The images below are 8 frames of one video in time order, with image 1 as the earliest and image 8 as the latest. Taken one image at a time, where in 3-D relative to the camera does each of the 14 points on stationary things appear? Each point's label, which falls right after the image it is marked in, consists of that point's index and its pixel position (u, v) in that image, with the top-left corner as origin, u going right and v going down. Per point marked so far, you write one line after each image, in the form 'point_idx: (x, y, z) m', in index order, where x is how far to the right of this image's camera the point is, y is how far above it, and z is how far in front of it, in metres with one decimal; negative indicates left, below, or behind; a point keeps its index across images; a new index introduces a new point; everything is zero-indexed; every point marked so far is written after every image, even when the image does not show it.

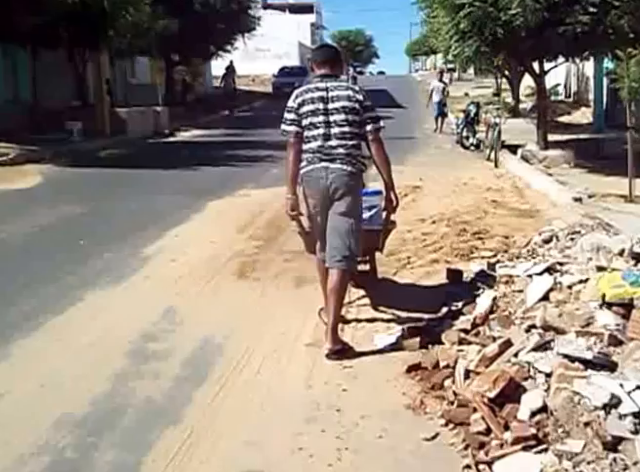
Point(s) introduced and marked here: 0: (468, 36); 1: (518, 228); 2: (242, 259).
0: (+3.4, +4.1, +17.8) m
1: (+2.2, +0.1, +9.6) m
2: (-0.7, -0.2, +7.5) m
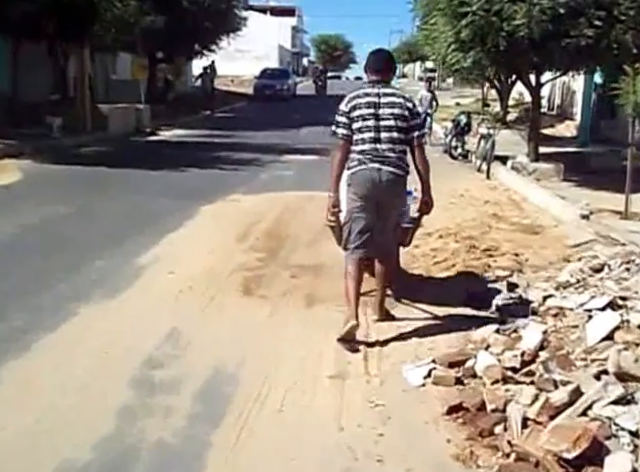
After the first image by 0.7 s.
0: (+3.2, +3.8, +17.4) m
1: (+2.2, -0.1, +9.1) m
2: (-0.6, -0.3, +6.9) m
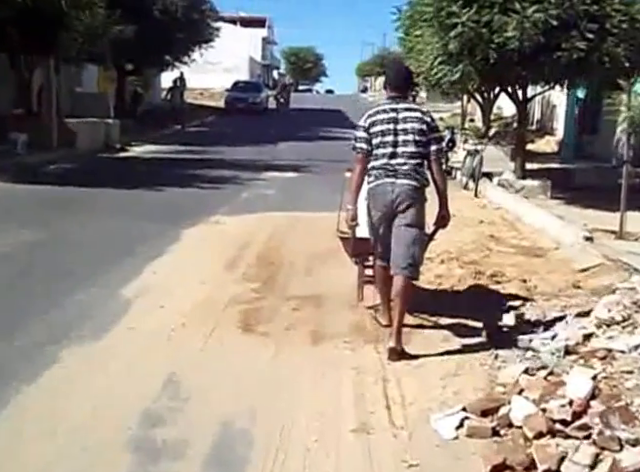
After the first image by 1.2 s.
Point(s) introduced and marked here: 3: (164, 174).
0: (+2.8, +3.5, +17.0) m
1: (+2.1, -0.3, +8.7) m
2: (-0.6, -0.5, +6.3) m
3: (-3.5, +1.4, +19.4) m
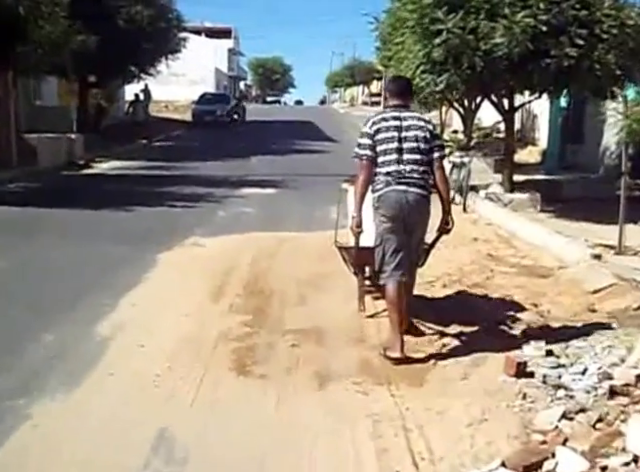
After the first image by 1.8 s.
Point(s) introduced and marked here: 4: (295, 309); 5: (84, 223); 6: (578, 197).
0: (+2.3, +3.2, +16.5) m
1: (+2.0, -0.5, +8.1) m
2: (-0.6, -0.7, +5.7) m
3: (-4.0, +1.0, +18.7) m
4: (-0.2, -0.6, +6.8) m
5: (-3.5, +0.2, +12.9) m
6: (+5.8, +0.9, +19.5) m
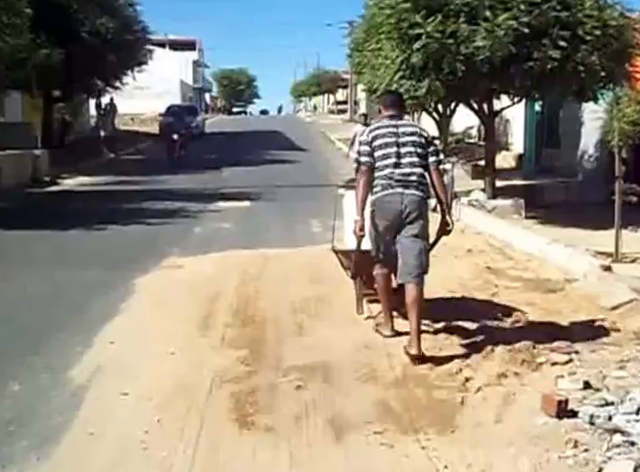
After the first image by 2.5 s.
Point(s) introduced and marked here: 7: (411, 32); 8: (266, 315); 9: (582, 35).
0: (+1.9, +3.0, +15.9) m
1: (+2.0, -0.6, +7.5) m
2: (-0.5, -0.9, +4.9) m
3: (-4.4, +0.6, +17.8) m
4: (-0.2, -0.7, +6.1) m
5: (-3.7, -0.1, +12.0) m
6: (+5.3, +0.7, +19.0) m
7: (+1.7, +3.7, +16.0) m
8: (-0.4, -0.6, +7.0) m
9: (+4.8, +3.7, +15.8) m
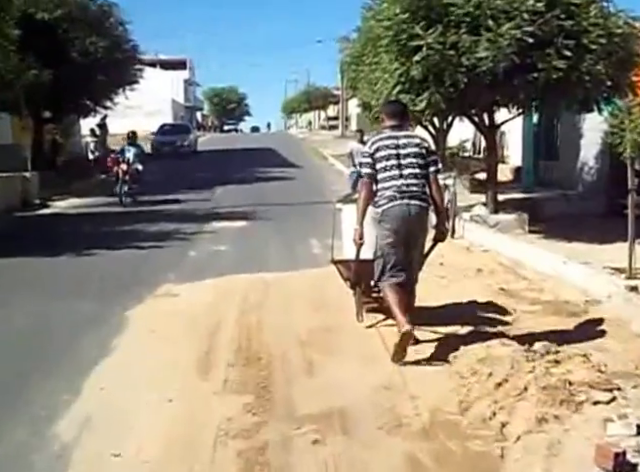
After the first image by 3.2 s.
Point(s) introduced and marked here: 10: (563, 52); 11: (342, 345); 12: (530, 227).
0: (+1.8, +2.7, +15.4) m
1: (+2.0, -0.8, +6.9) m
2: (-0.4, -1.0, +4.3) m
3: (-4.5, +0.1, +17.2) m
4: (-0.1, -0.9, +5.5) m
5: (-3.7, -0.5, +11.4) m
6: (+5.2, +0.4, +18.4) m
7: (+1.6, +3.4, +15.5) m
8: (-0.3, -0.8, +6.4) m
9: (+4.7, +3.4, +15.3) m
10: (+4.2, +3.2, +15.2) m
11: (+0.2, -0.8, +6.8) m
12: (+4.3, +0.2, +17.7) m
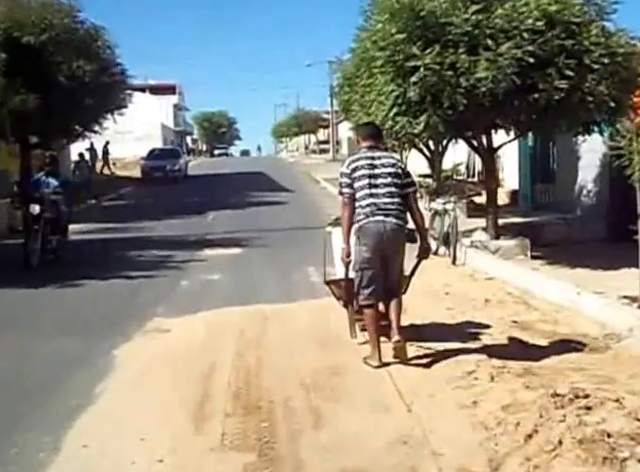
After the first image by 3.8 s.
0: (+1.7, +2.2, +14.9) m
1: (+2.1, -1.0, +6.3) m
2: (-0.3, -1.2, +3.7) m
3: (-4.5, -0.5, +16.6) m
4: (0.0, -1.1, +4.9) m
5: (-3.7, -0.9, +10.8) m
6: (+5.1, -0.1, +17.9) m
7: (+1.5, +2.9, +15.0) m
8: (-0.3, -1.1, +5.8) m
9: (+4.6, +3.0, +14.9) m
10: (+4.1, +2.8, +14.7) m
11: (+0.2, -1.1, +6.3) m
12: (+4.2, -0.3, +17.1) m
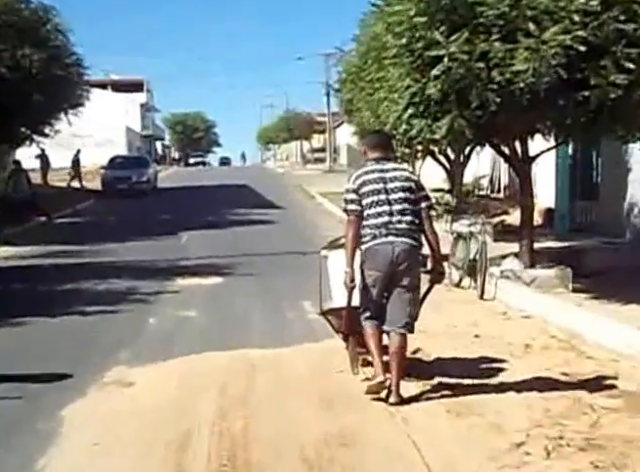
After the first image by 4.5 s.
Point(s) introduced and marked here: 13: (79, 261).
0: (+1.8, +1.8, +12.0) m
1: (+2.3, -1.3, +3.4) m
2: (0.0, -1.4, +0.7) m
3: (-4.6, -0.9, +13.5) m
4: (+0.2, -1.4, +1.9) m
5: (-3.6, -1.2, +7.7) m
6: (+5.1, -0.6, +15.1) m
7: (+1.5, +2.5, +12.1) m
8: (-0.1, -1.3, +2.8) m
9: (+4.6, +2.5, +12.1) m
10: (+4.2, +2.4, +11.9) m
11: (+0.4, -1.3, +3.3) m
12: (+4.1, -0.8, +14.3) m
13: (-4.7, -0.5, +16.9) m
